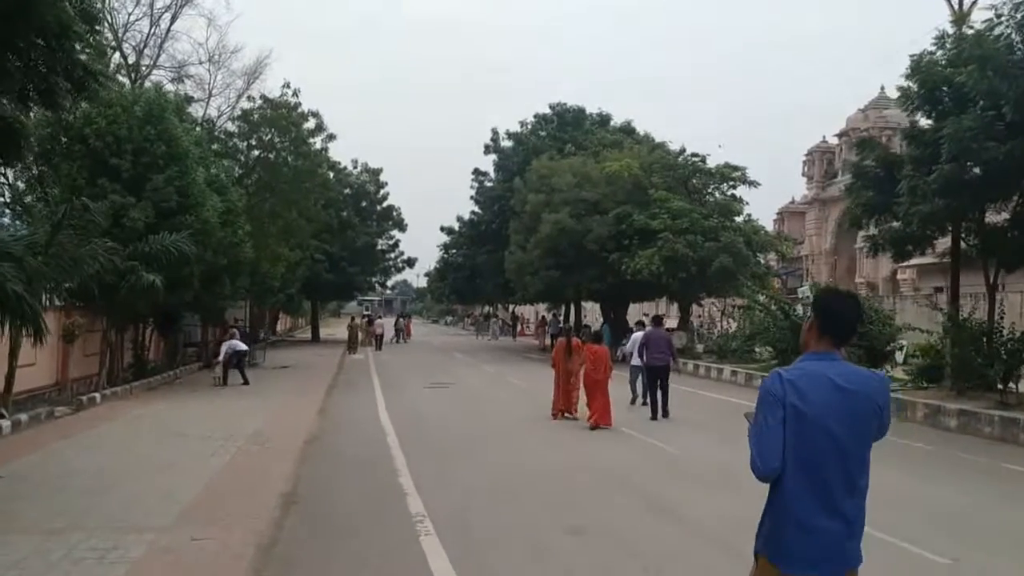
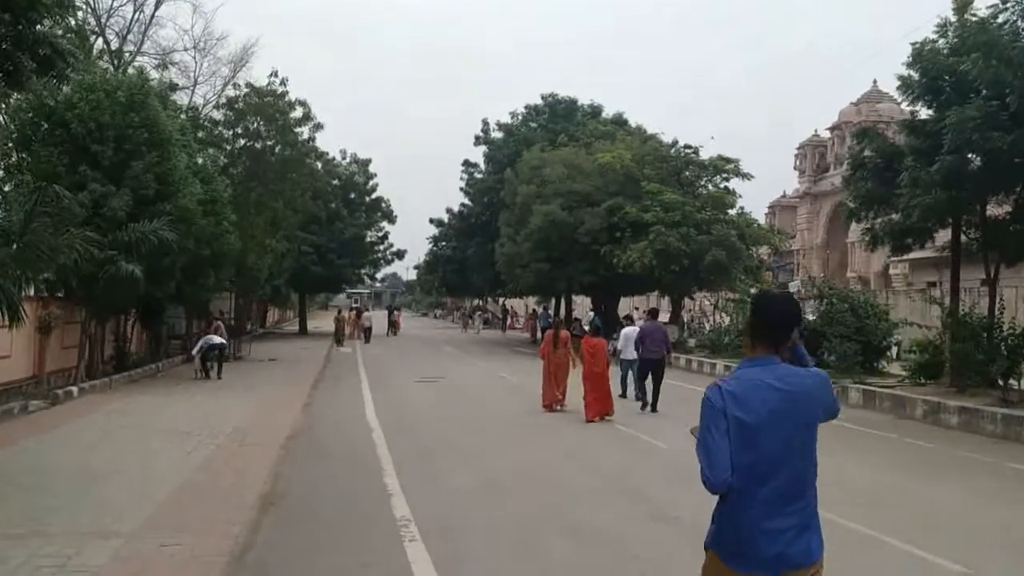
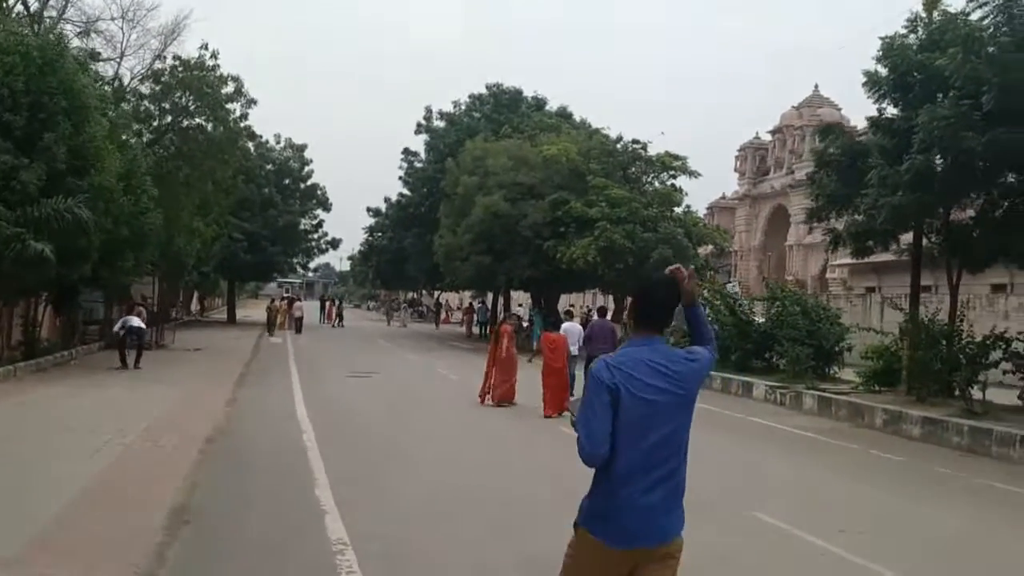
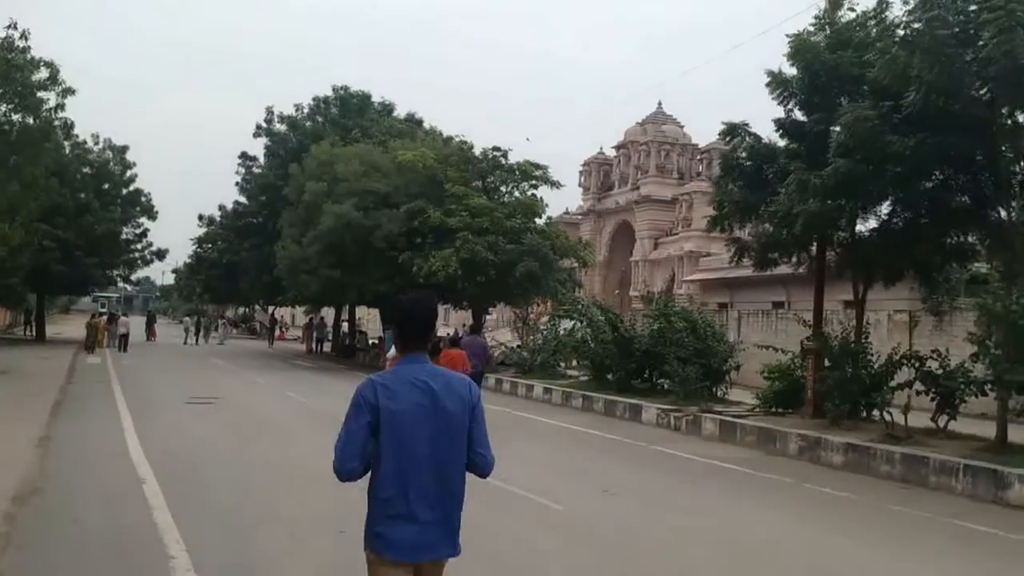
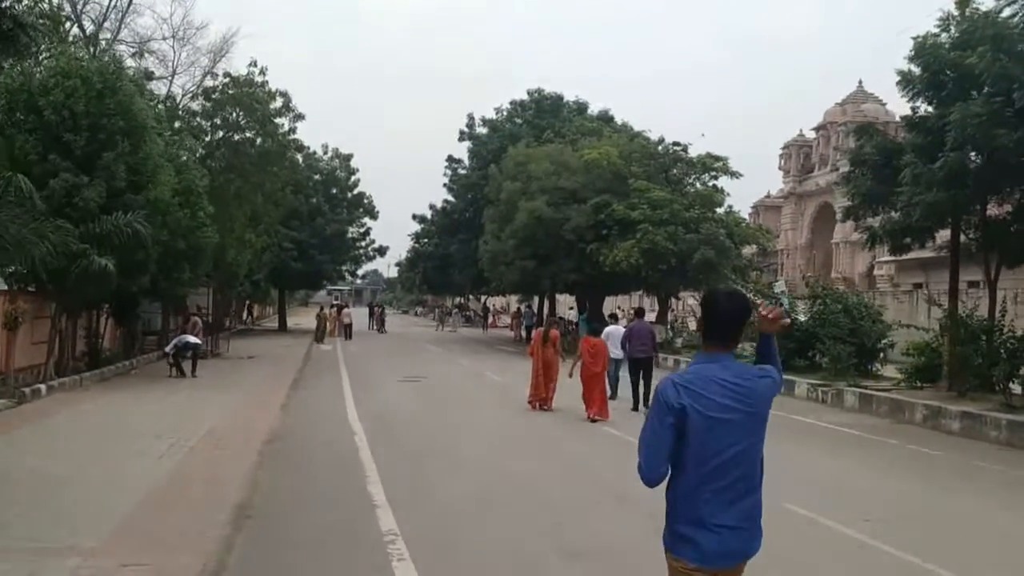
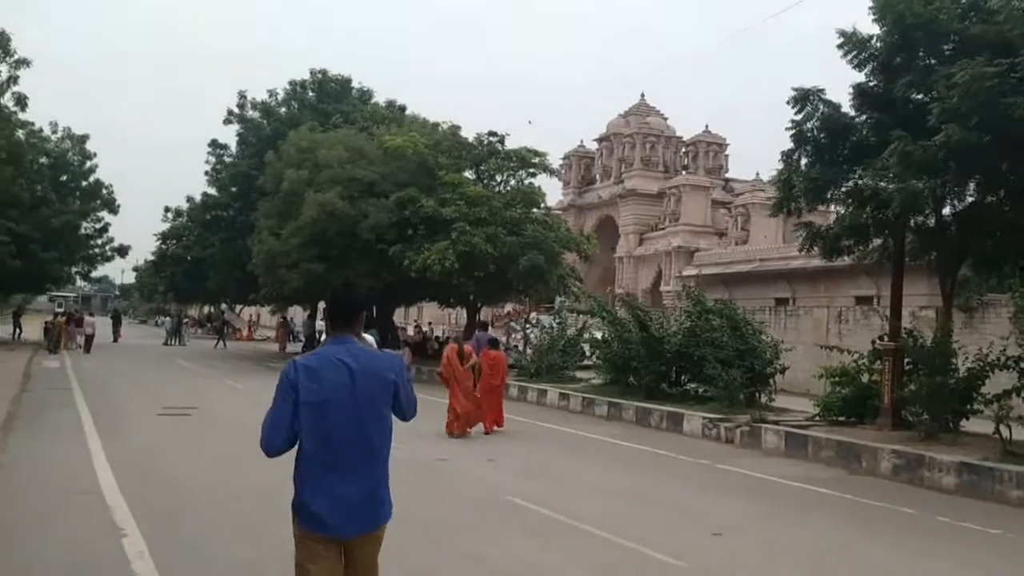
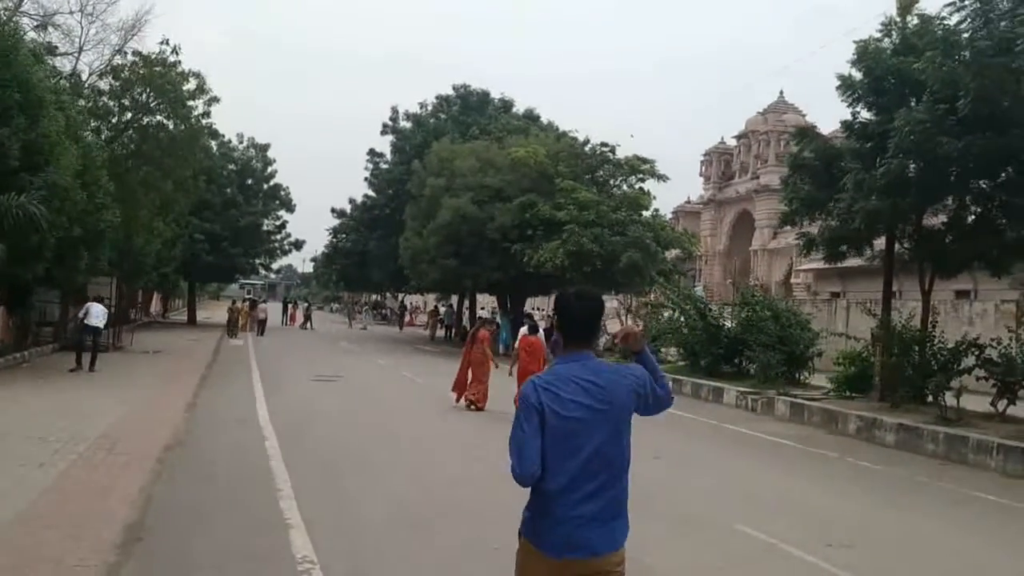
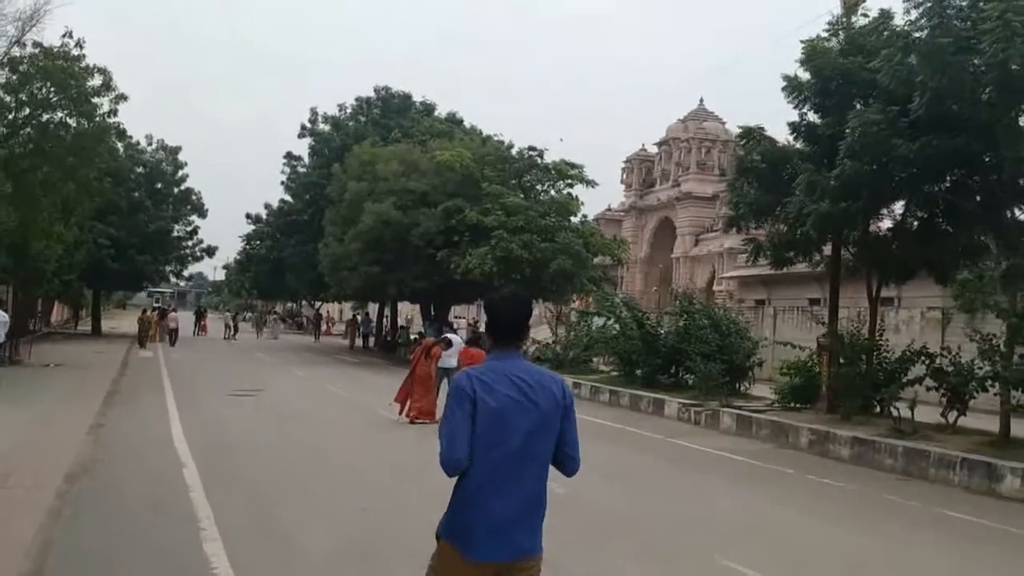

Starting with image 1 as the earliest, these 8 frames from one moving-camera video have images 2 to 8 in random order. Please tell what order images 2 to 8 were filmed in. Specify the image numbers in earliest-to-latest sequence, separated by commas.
2, 5, 3, 7, 8, 4, 6
